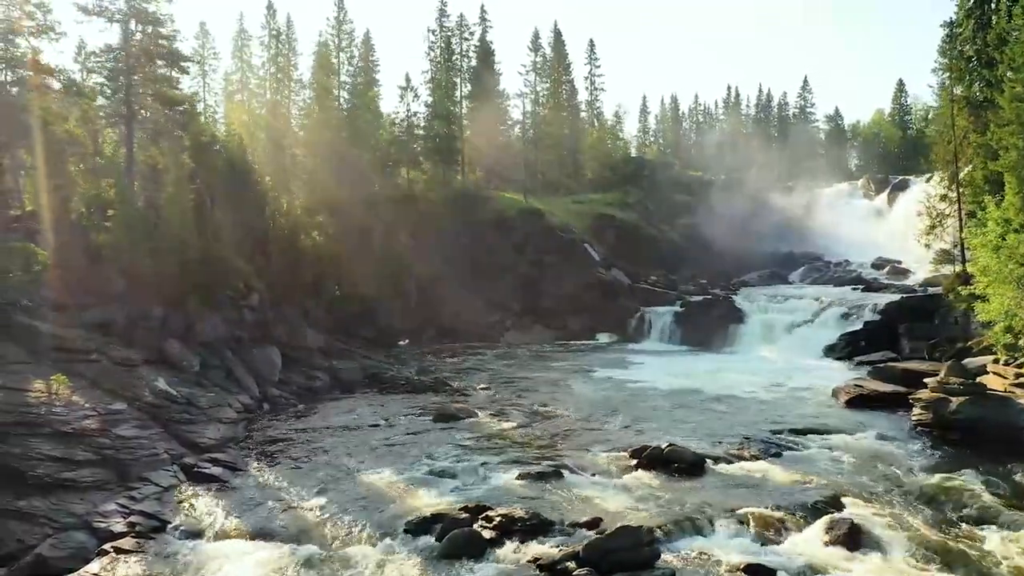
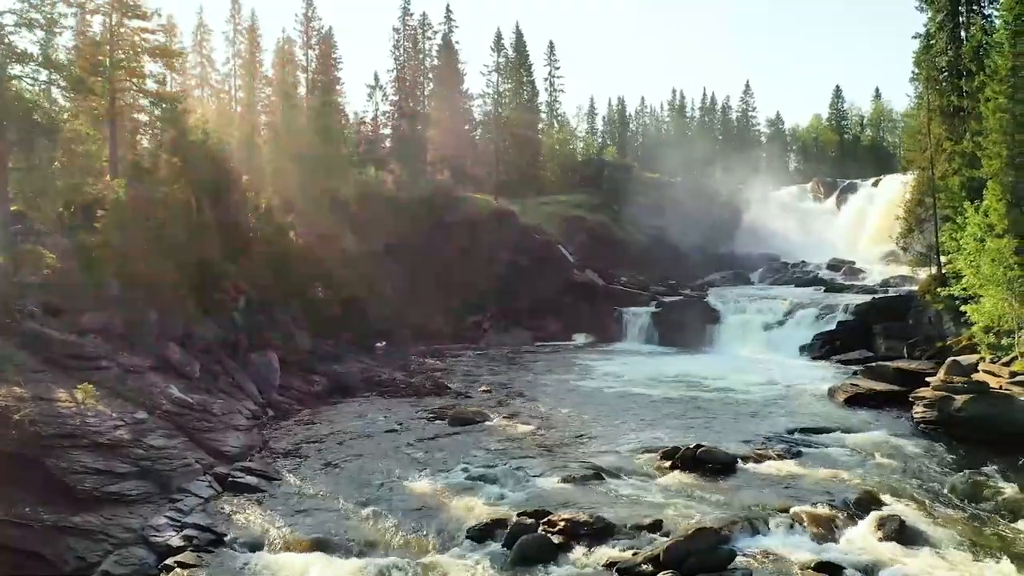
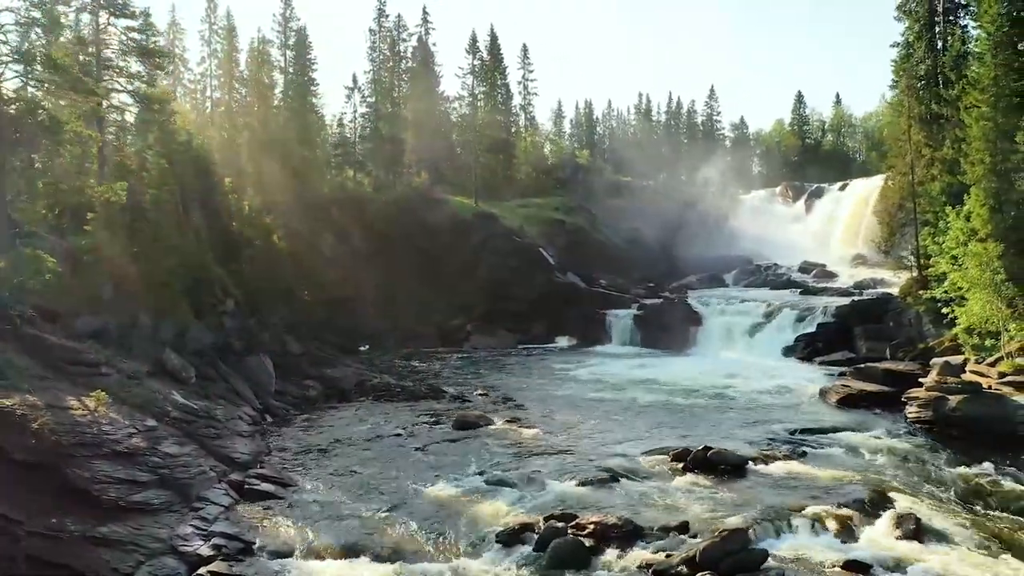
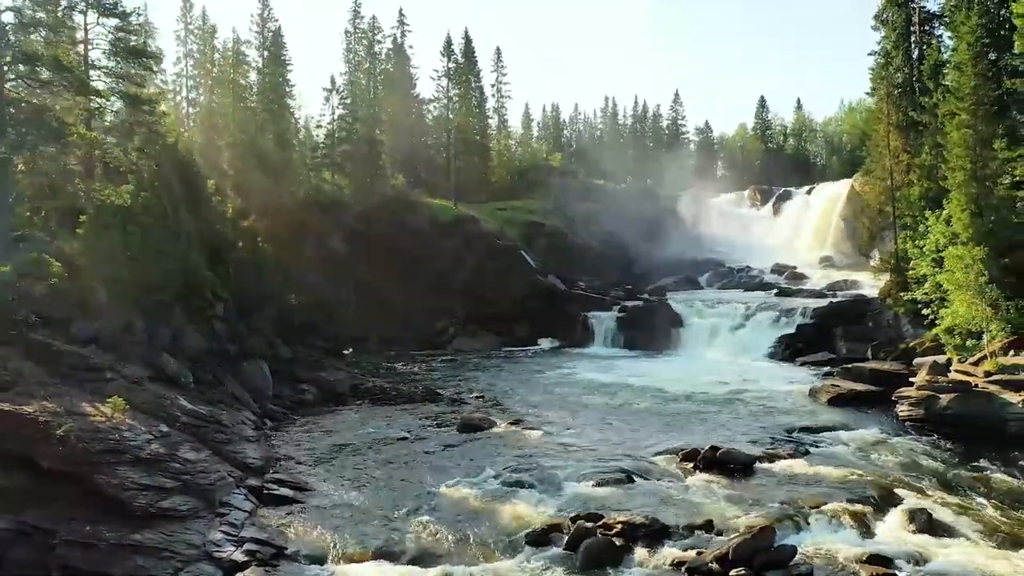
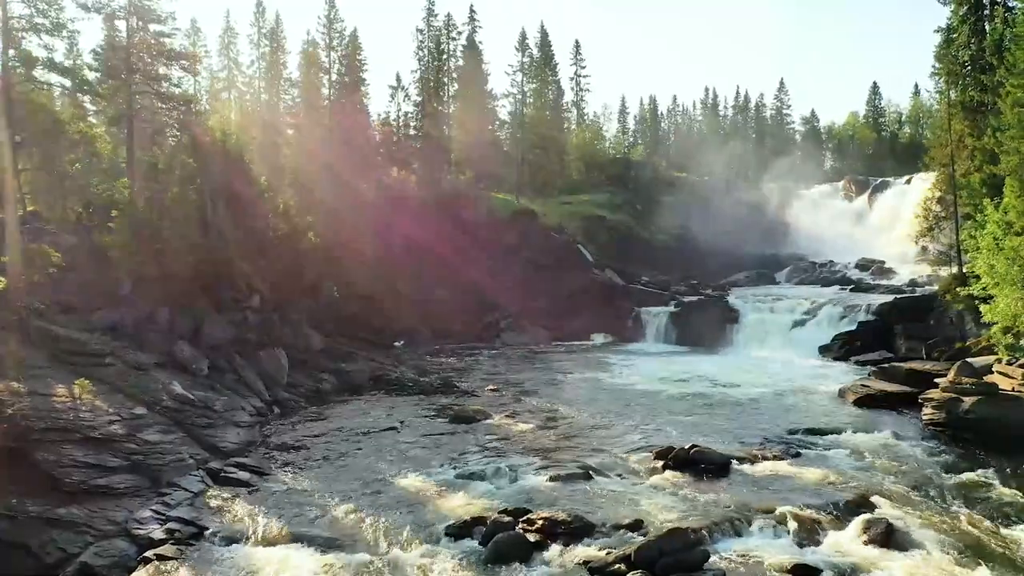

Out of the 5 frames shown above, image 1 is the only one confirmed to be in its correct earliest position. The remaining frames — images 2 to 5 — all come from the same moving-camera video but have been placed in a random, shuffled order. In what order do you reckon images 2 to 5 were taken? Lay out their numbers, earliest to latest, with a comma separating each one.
5, 2, 3, 4
